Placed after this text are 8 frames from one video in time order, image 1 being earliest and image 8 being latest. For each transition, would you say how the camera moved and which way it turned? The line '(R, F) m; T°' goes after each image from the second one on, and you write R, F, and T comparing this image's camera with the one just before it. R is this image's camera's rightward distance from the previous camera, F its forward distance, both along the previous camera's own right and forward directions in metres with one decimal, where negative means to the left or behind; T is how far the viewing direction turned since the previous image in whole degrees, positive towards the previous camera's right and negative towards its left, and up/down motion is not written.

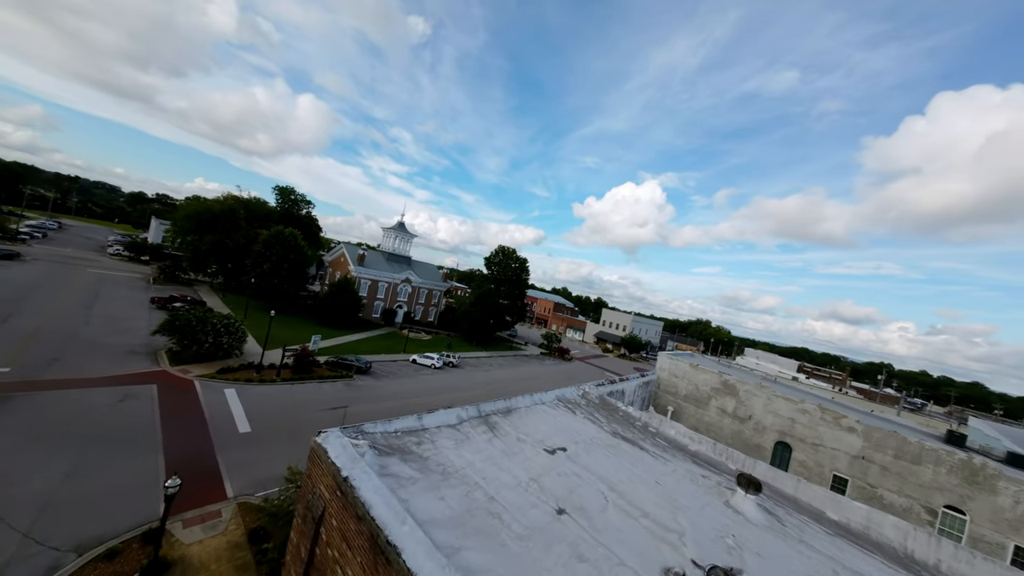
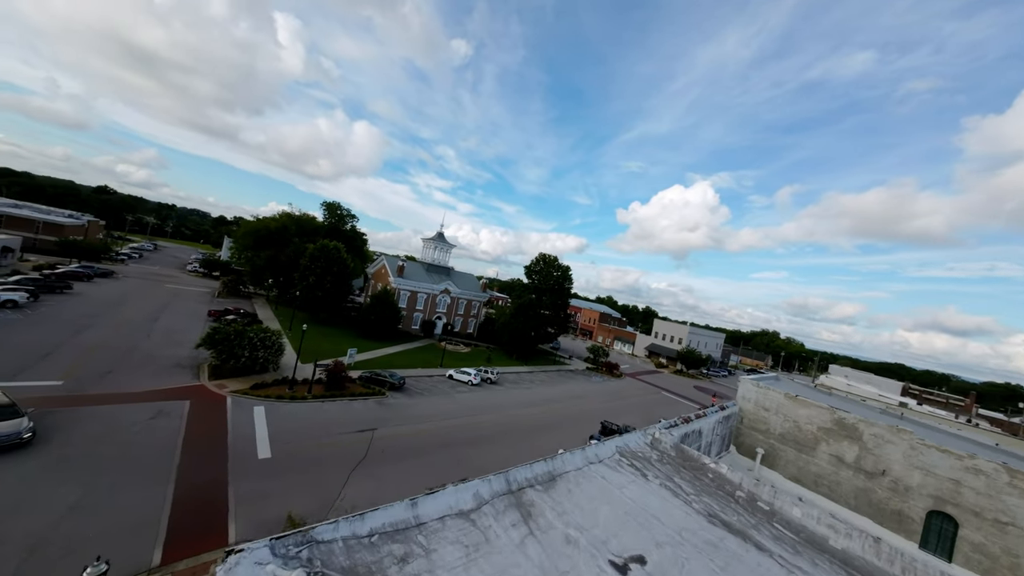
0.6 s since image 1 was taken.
(0.0, +3.3) m; -7°
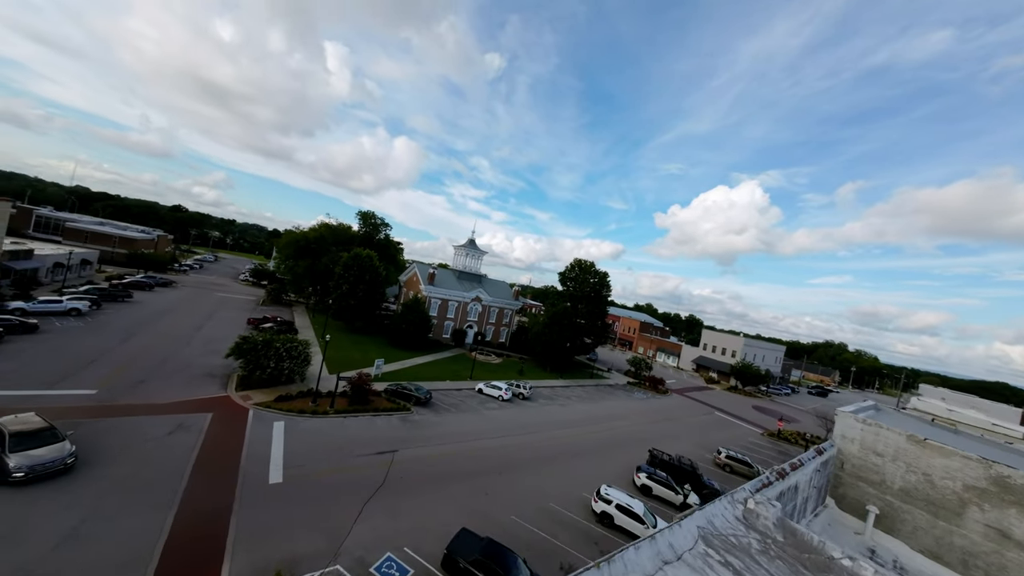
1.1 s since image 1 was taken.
(0.0, +2.7) m; -6°
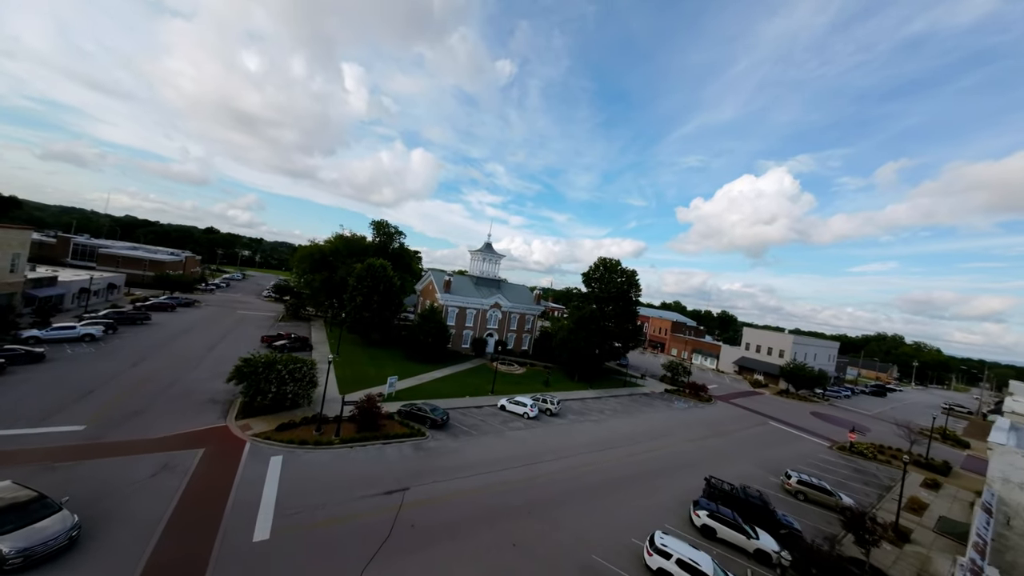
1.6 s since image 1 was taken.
(0.0, +3.4) m; -4°
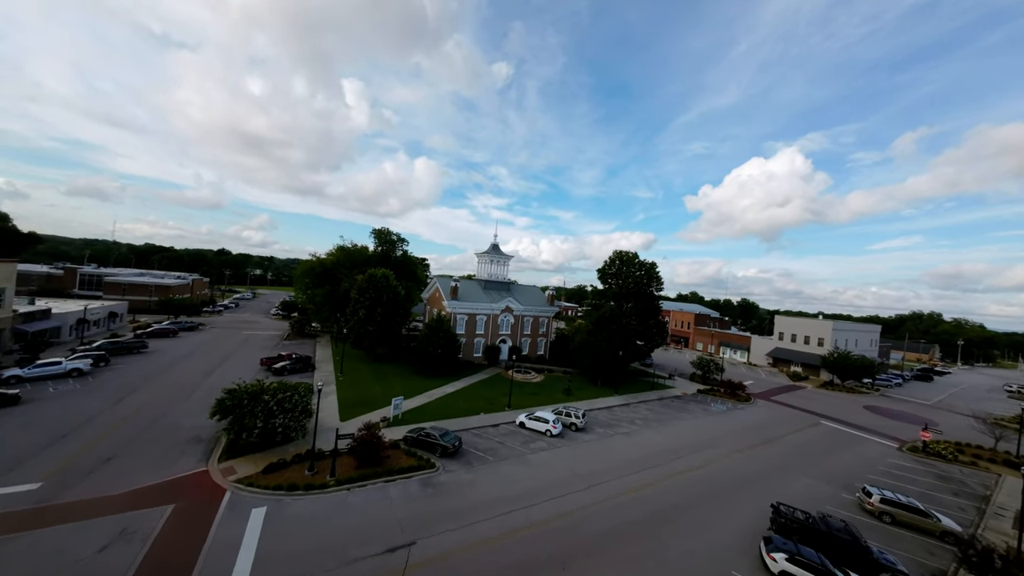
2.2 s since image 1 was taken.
(0.0, +3.4) m; -2°
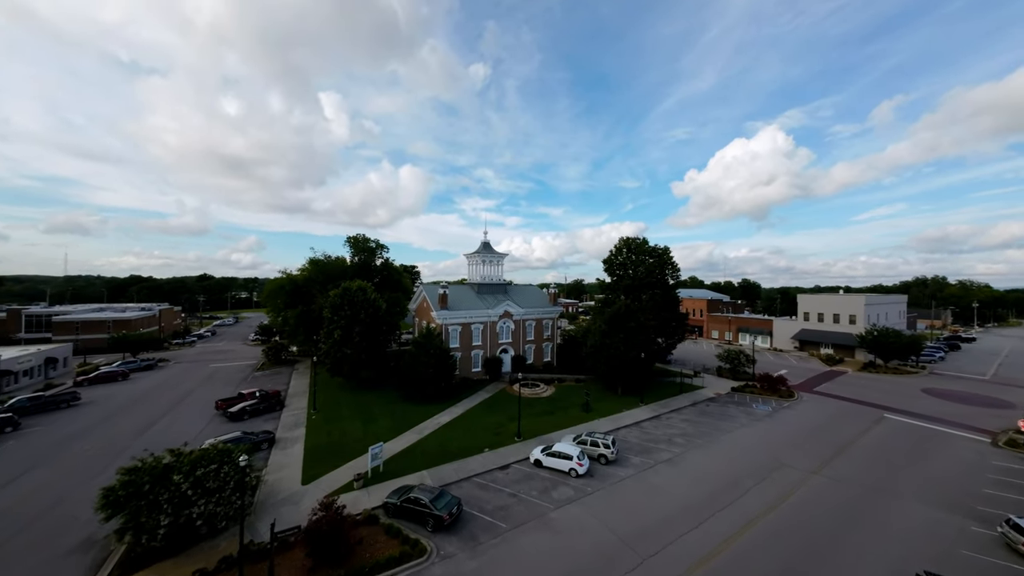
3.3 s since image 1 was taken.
(-0.2, +6.2) m; +1°
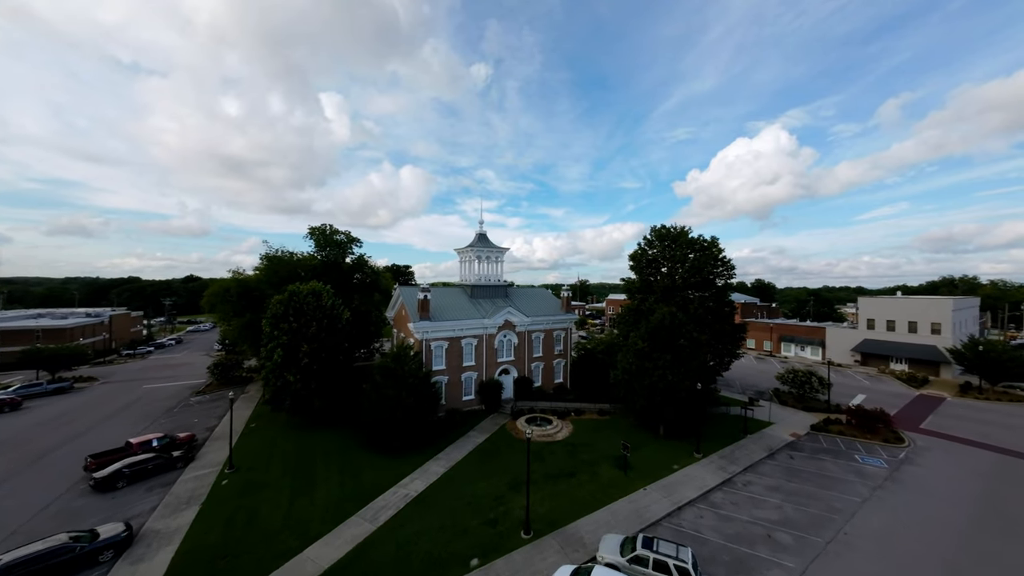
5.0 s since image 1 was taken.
(-0.1, +10.1) m; 0°
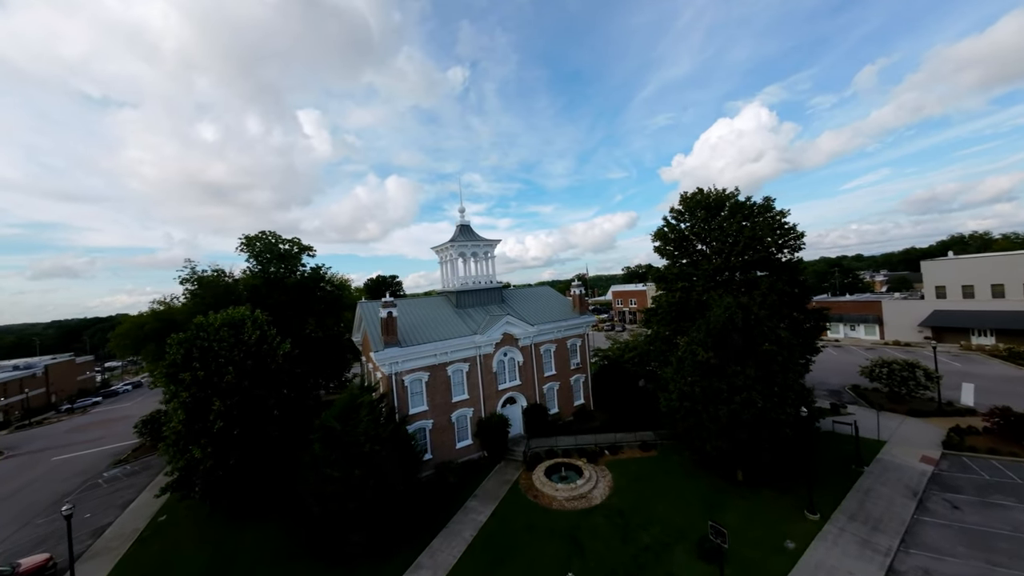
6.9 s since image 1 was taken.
(0.0, +8.7) m; +1°
